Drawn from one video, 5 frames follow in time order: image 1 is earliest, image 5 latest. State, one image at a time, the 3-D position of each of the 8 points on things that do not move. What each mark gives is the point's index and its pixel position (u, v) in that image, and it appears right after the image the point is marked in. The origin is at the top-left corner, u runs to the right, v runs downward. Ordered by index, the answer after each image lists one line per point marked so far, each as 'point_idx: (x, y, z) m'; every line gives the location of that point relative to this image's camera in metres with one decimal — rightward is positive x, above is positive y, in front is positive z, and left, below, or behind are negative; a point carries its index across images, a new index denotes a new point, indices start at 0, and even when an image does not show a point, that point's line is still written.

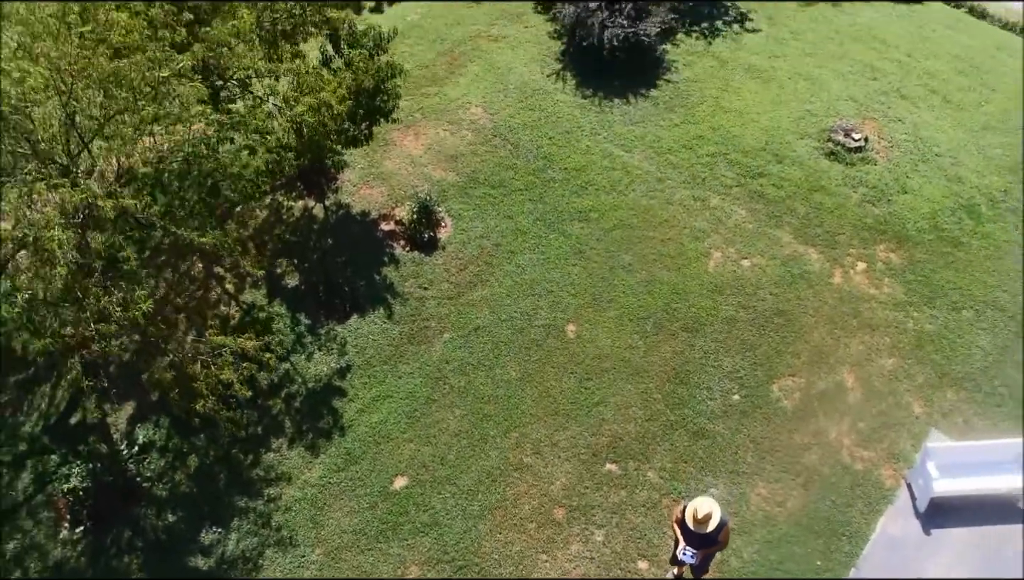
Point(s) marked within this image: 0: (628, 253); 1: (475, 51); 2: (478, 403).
0: (+3.2, +1.0, +10.8) m
1: (-1.3, +8.8, +14.1) m
2: (-0.8, -2.7, +9.2) m
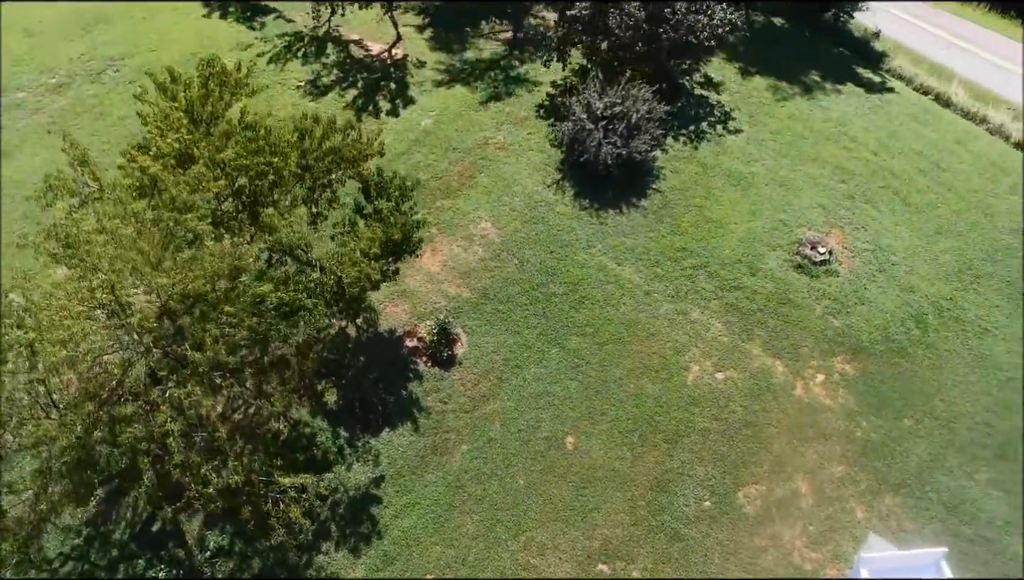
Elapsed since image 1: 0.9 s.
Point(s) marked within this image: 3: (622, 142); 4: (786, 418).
0: (+3.4, -2.5, +12.5) m
1: (-1.1, +5.3, +15.7) m
2: (-0.6, -6.3, +11.0) m
3: (+4.3, +5.7, +14.8) m
4: (+8.5, -4.0, +11.9) m
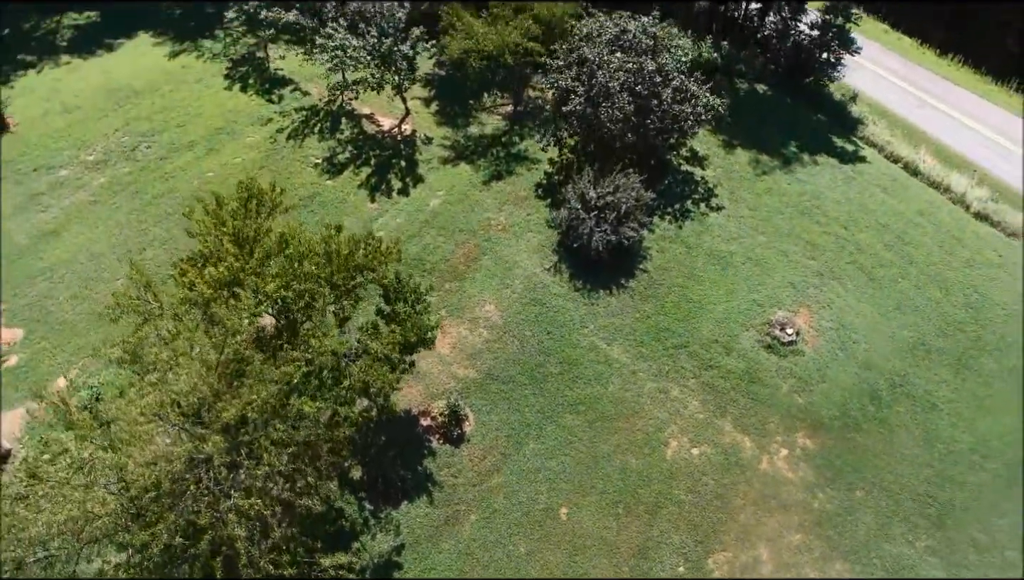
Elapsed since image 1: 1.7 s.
0: (+3.5, -5.7, +14.2) m
1: (-1.1, +2.2, +17.3) m
2: (-0.5, -9.4, +12.8) m
3: (+4.3, +2.6, +16.5) m
4: (+8.5, -7.1, +13.6) m
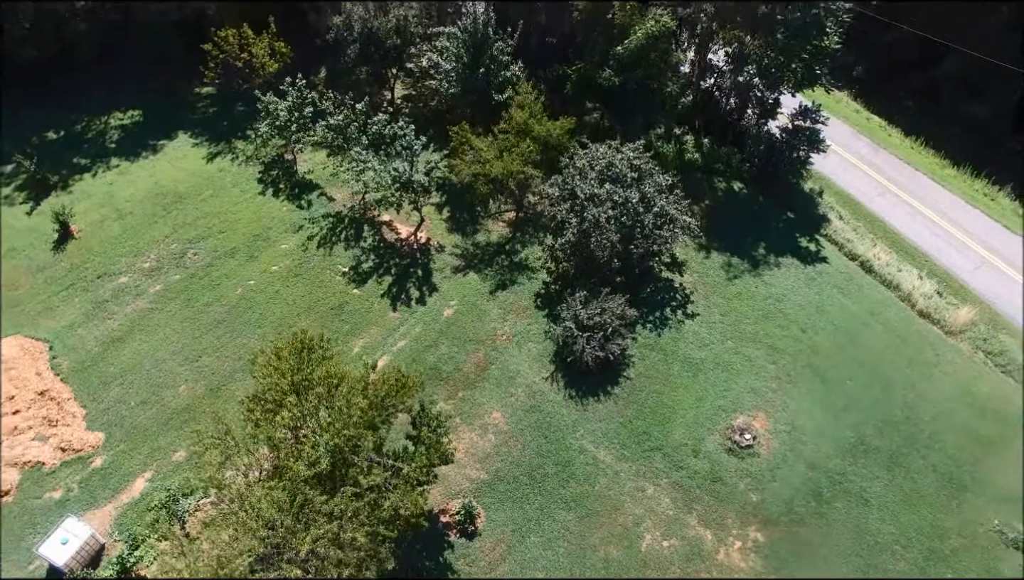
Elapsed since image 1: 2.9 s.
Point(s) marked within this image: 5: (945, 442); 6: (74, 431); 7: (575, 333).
0: (+3.7, -11.1, +17.3) m
1: (-0.9, -3.2, +20.3) m
2: (-0.3, -14.9, +15.9) m
3: (+4.4, -2.8, +19.4) m
4: (+8.7, -12.6, +16.8) m
5: (+21.9, -7.7, +19.4) m
6: (-21.7, -7.0, +19.0) m
7: (+3.2, -2.2, +19.6) m
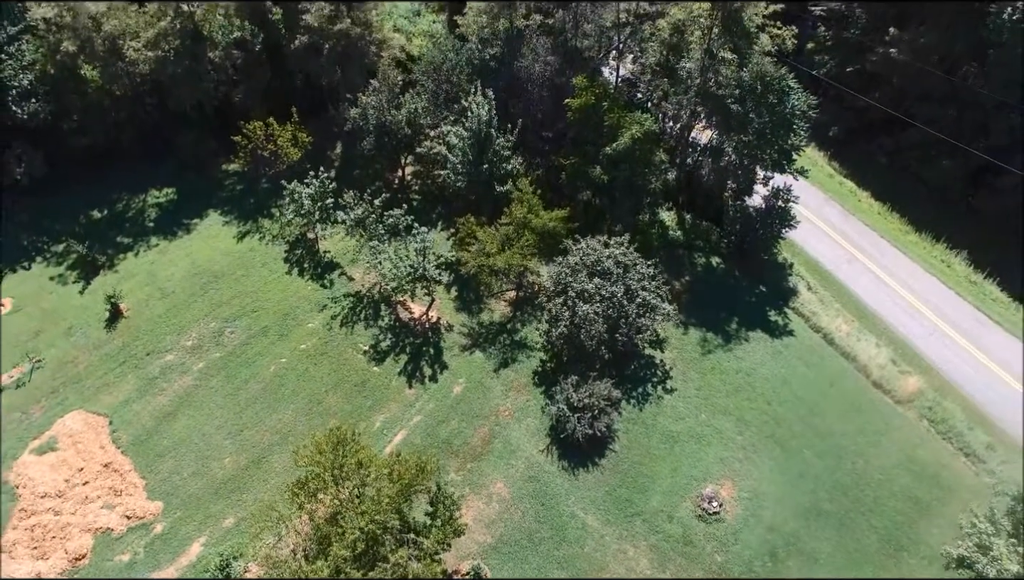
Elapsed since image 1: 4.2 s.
0: (+3.8, -16.2, +20.5) m
1: (-0.9, -8.3, +23.3) m
2: (-0.2, -20.0, +19.2) m
3: (+4.5, -7.9, +22.5) m
4: (+8.8, -17.6, +20.0) m
5: (+22.0, -12.7, +22.5) m
6: (-21.7, -12.1, +22.1) m
7: (+3.2, -7.2, +22.6) m
